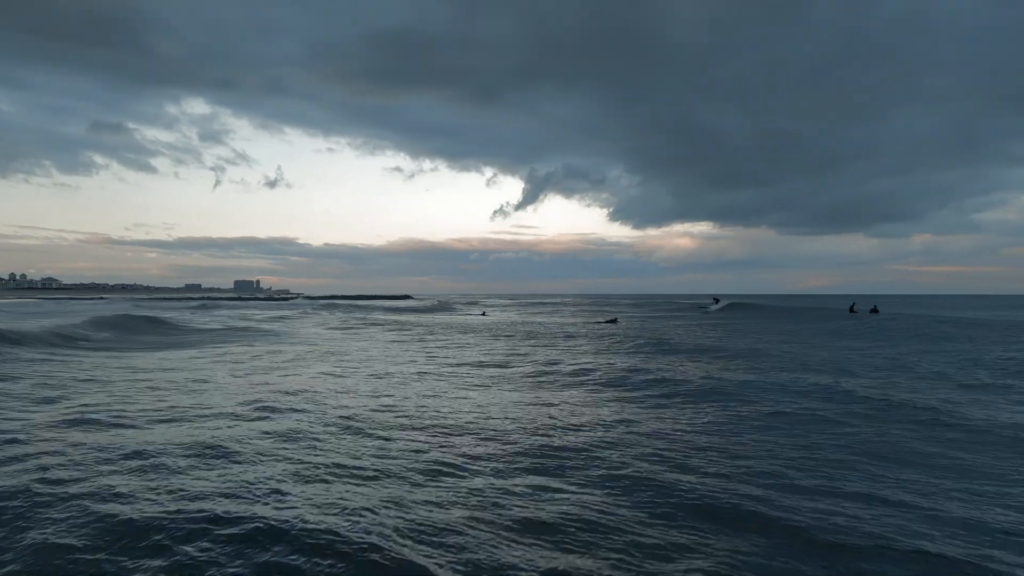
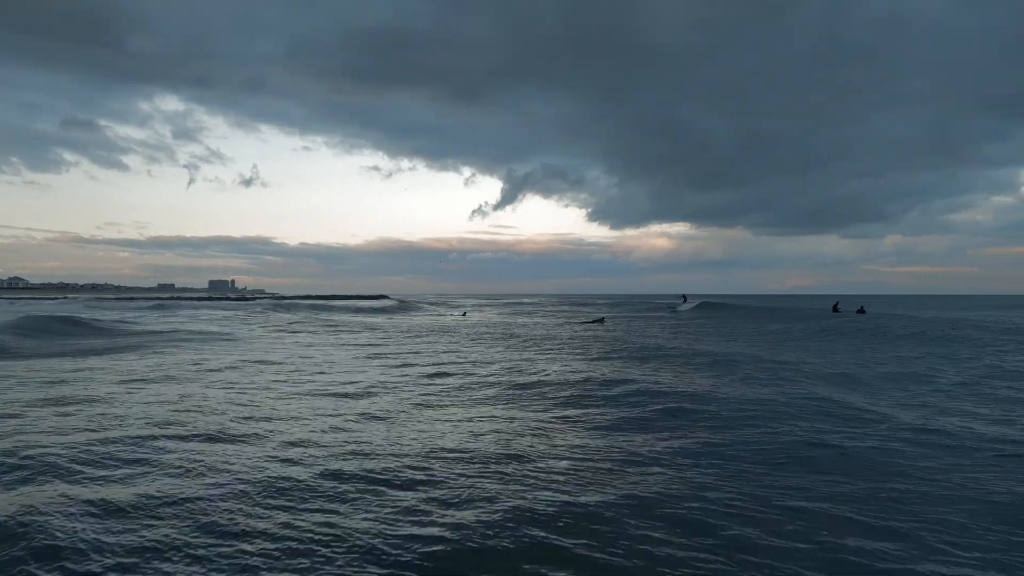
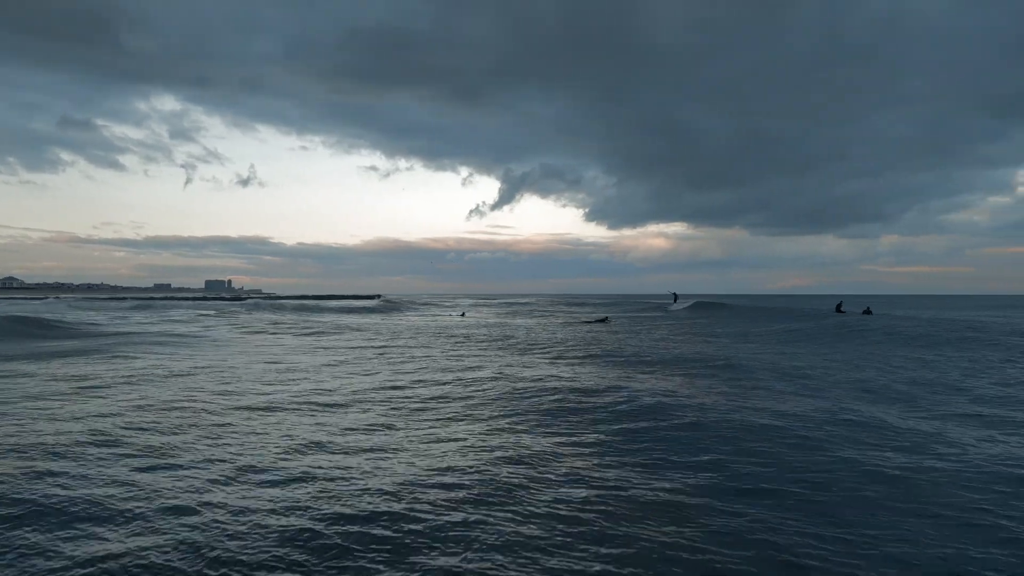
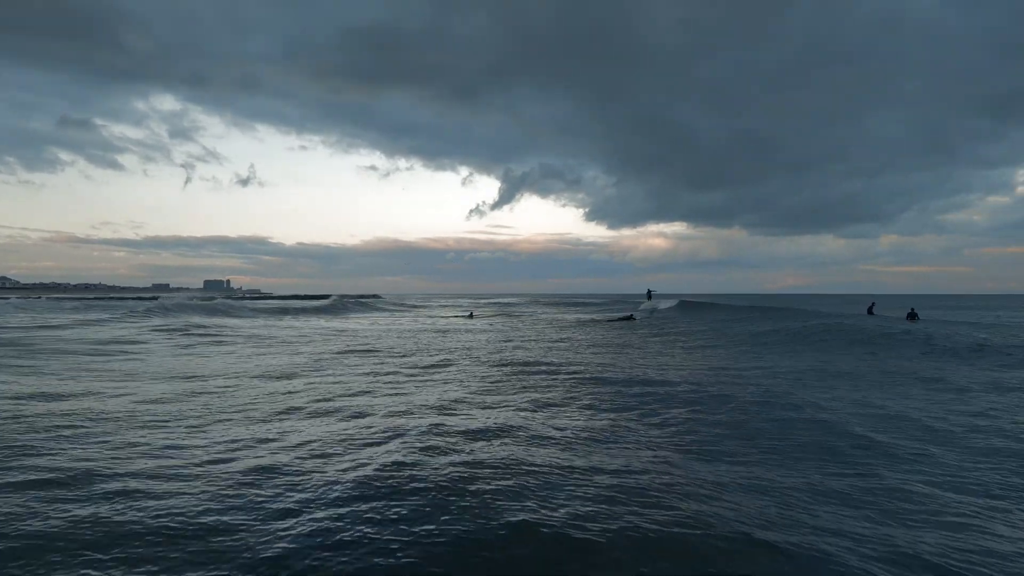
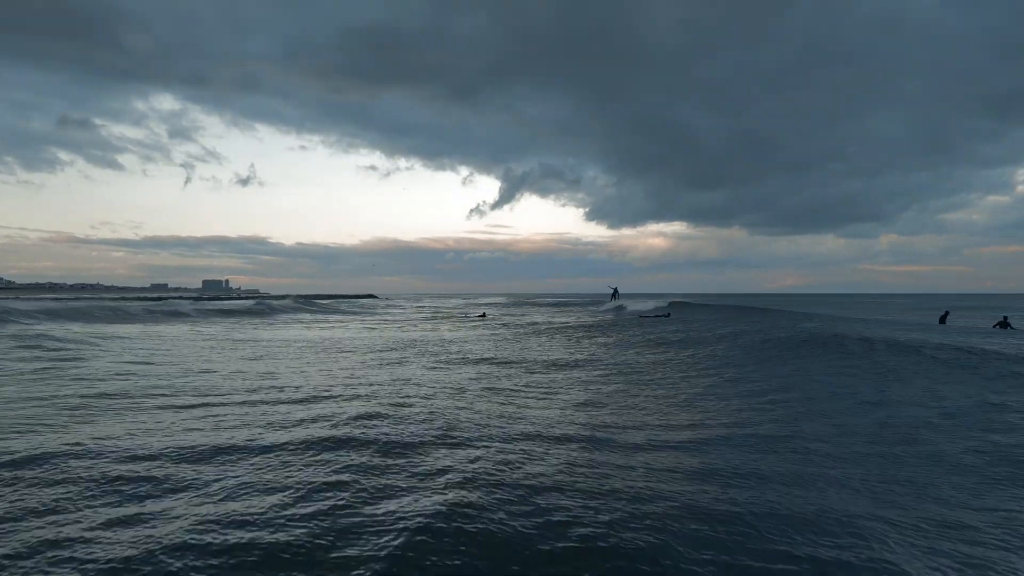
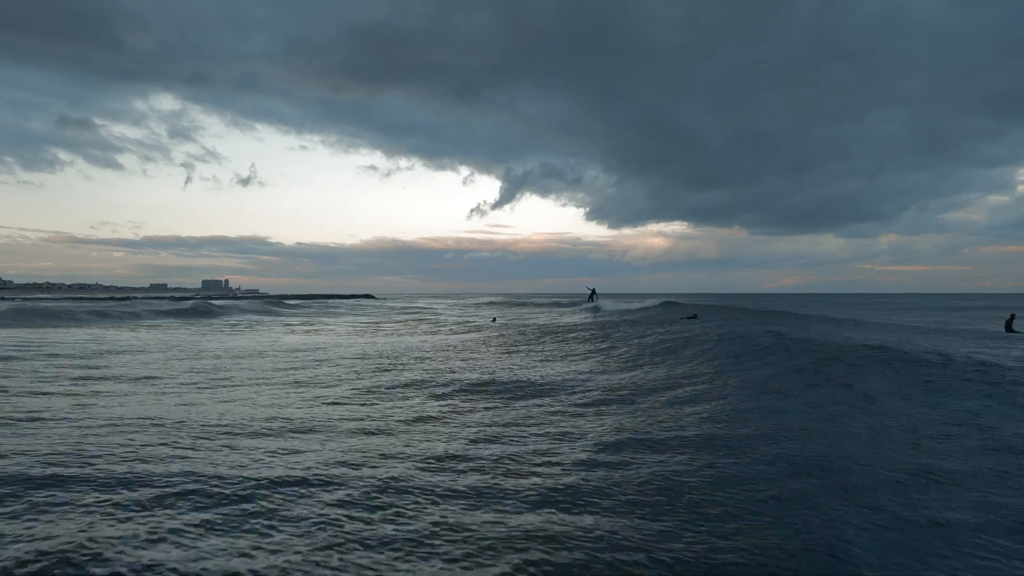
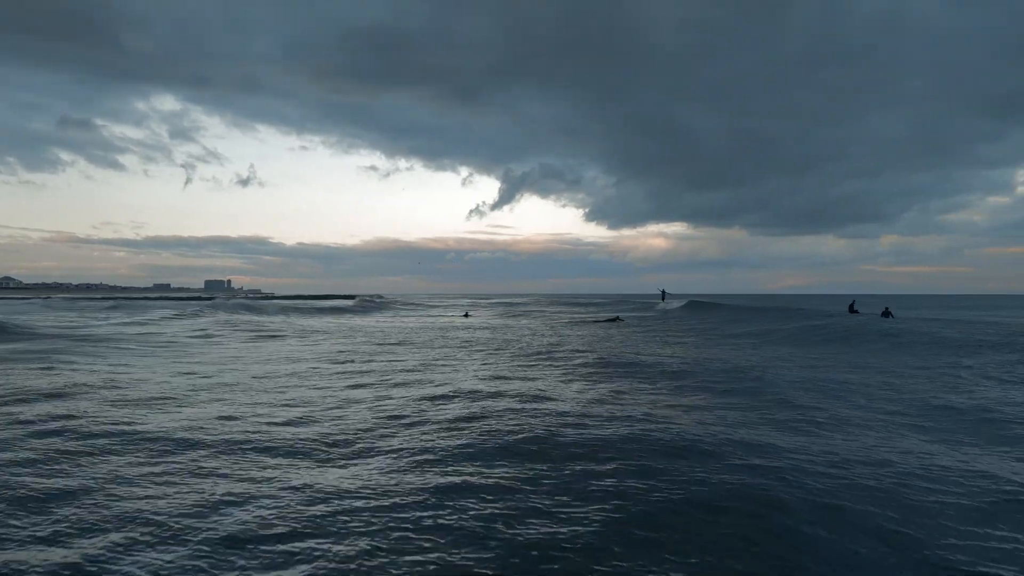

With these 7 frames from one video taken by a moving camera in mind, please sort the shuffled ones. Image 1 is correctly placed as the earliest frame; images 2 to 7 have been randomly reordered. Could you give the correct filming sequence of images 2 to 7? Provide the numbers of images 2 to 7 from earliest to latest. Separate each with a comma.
2, 3, 7, 4, 5, 6
